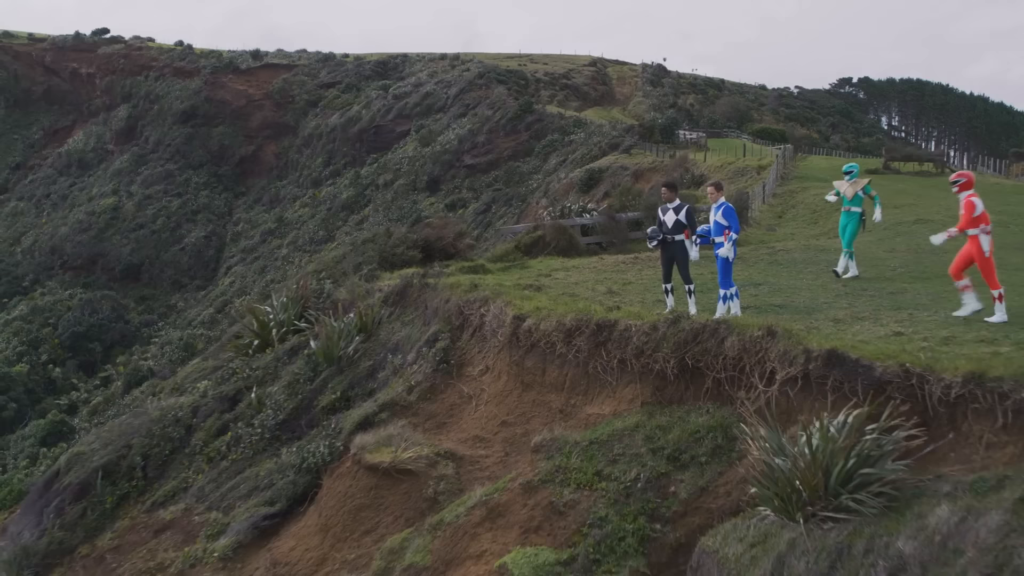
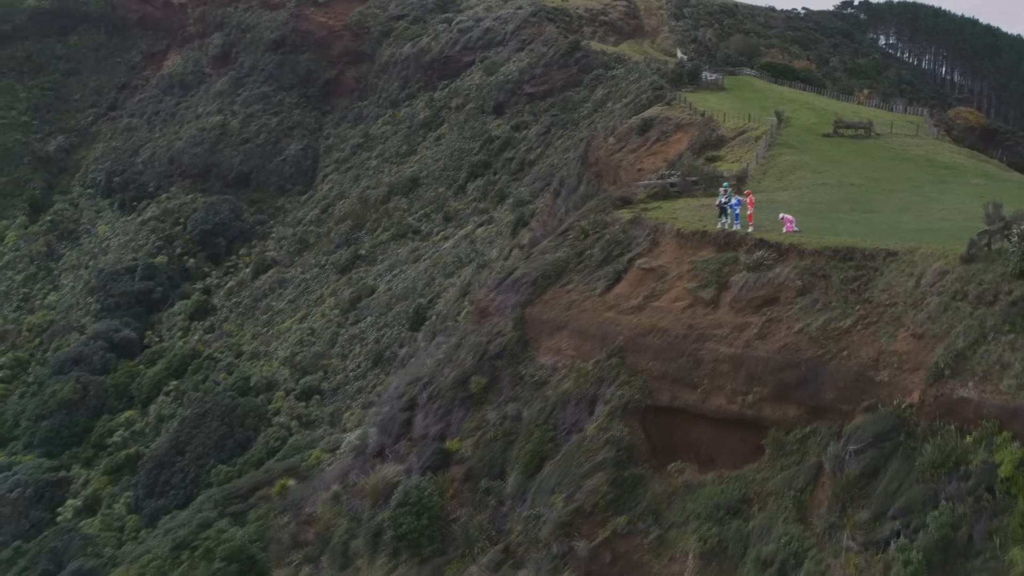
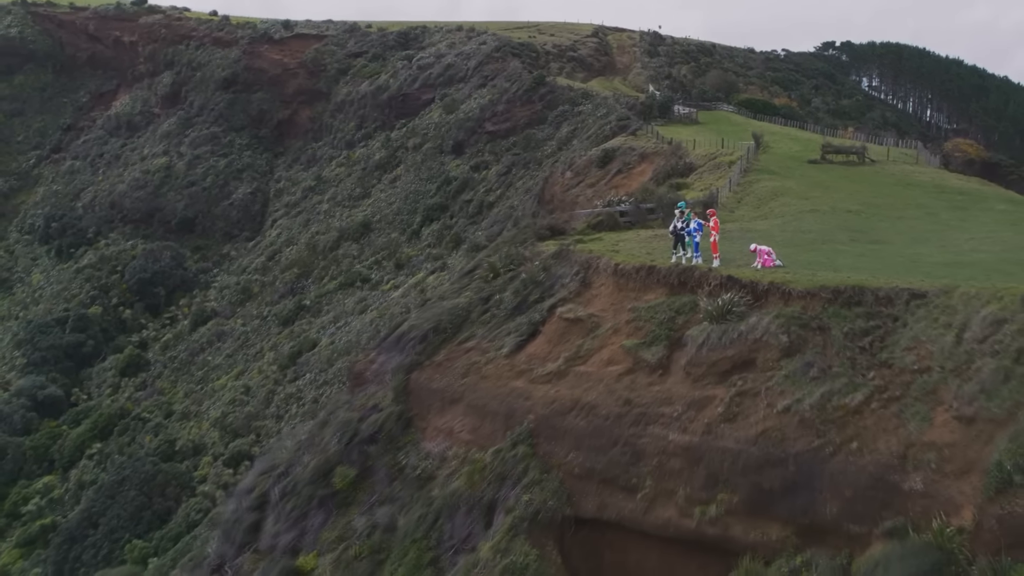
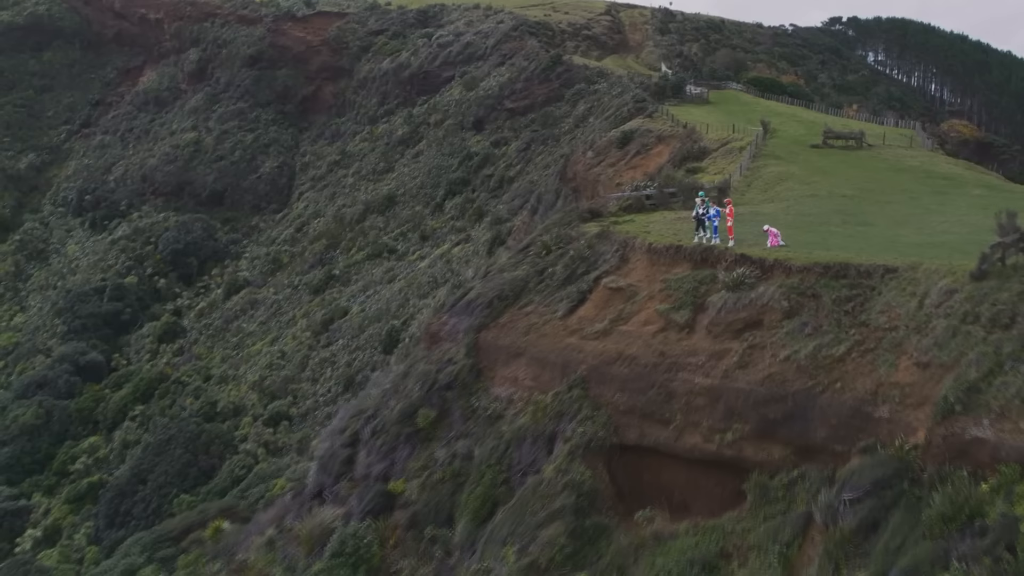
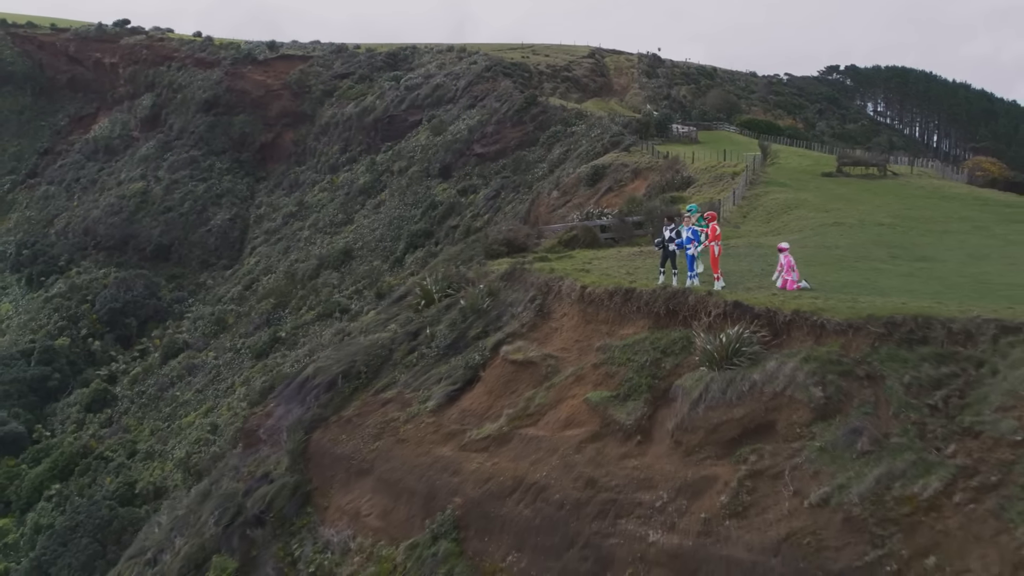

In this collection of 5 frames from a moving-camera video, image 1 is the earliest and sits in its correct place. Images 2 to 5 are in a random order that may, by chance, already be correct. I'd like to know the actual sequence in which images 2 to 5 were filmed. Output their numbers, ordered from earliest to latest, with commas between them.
5, 3, 4, 2
